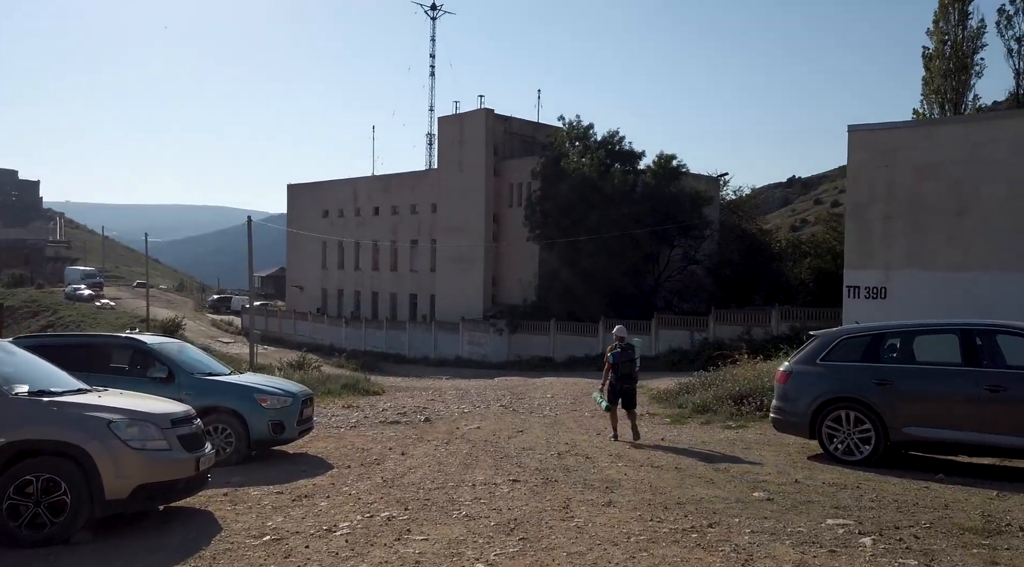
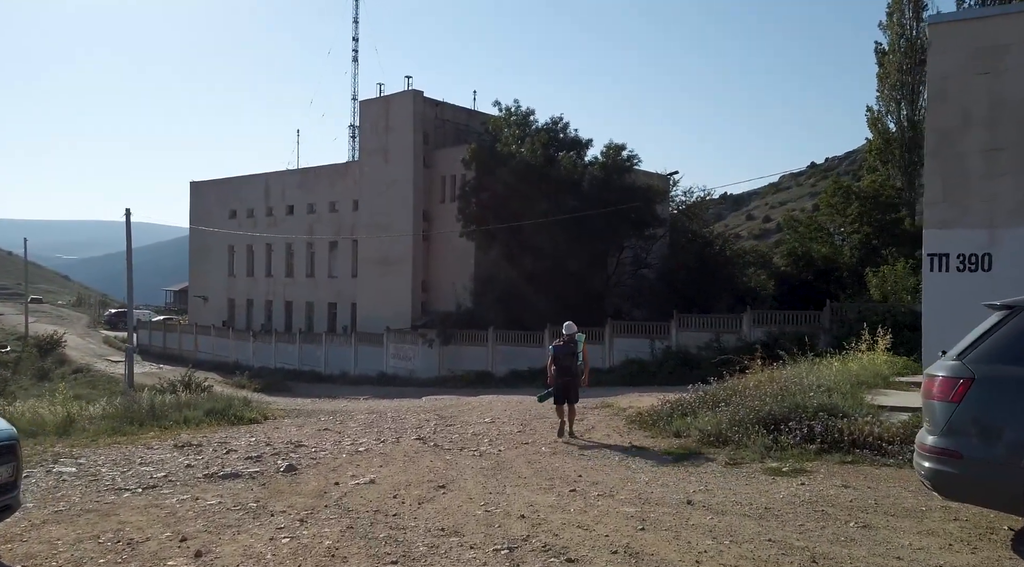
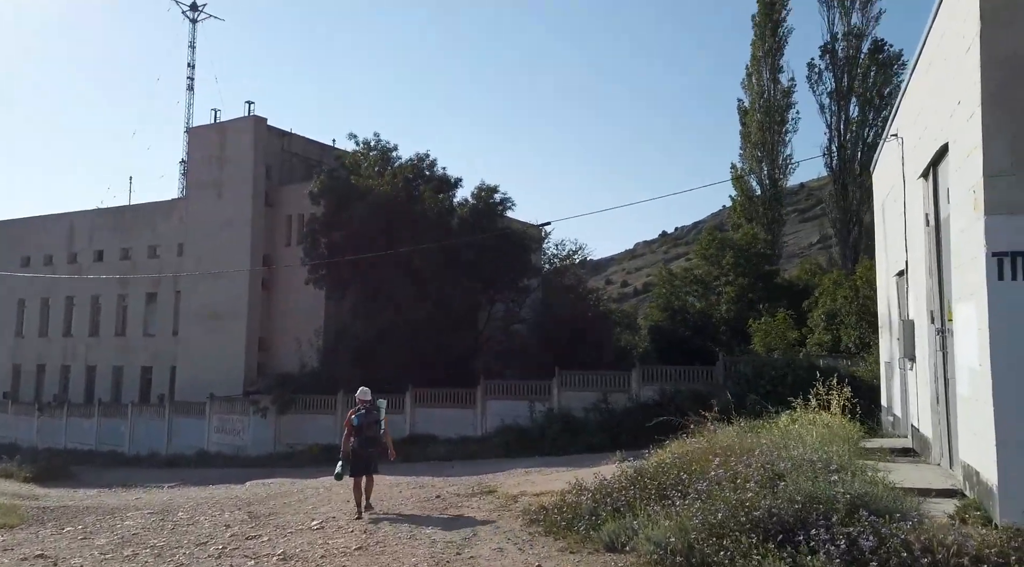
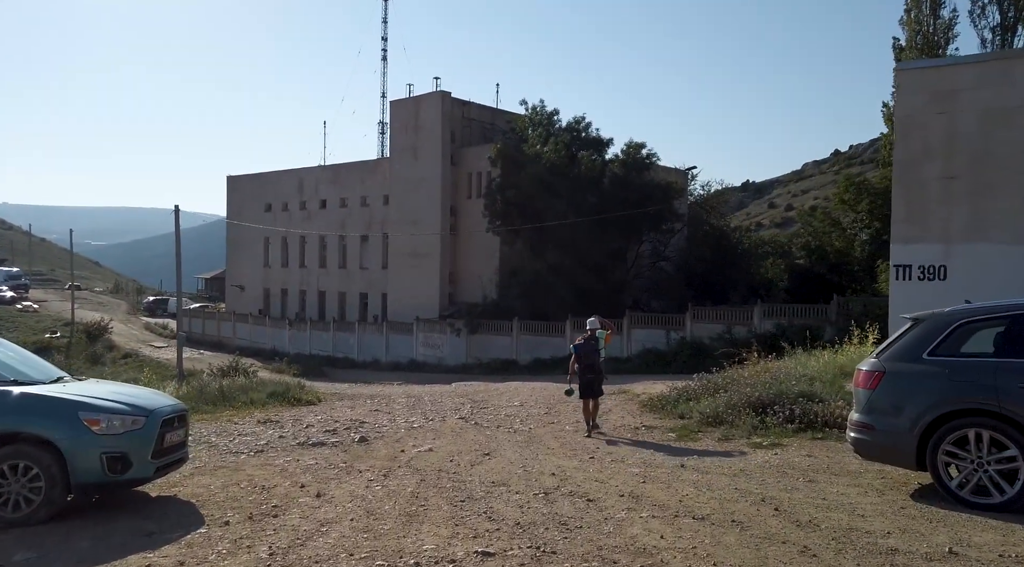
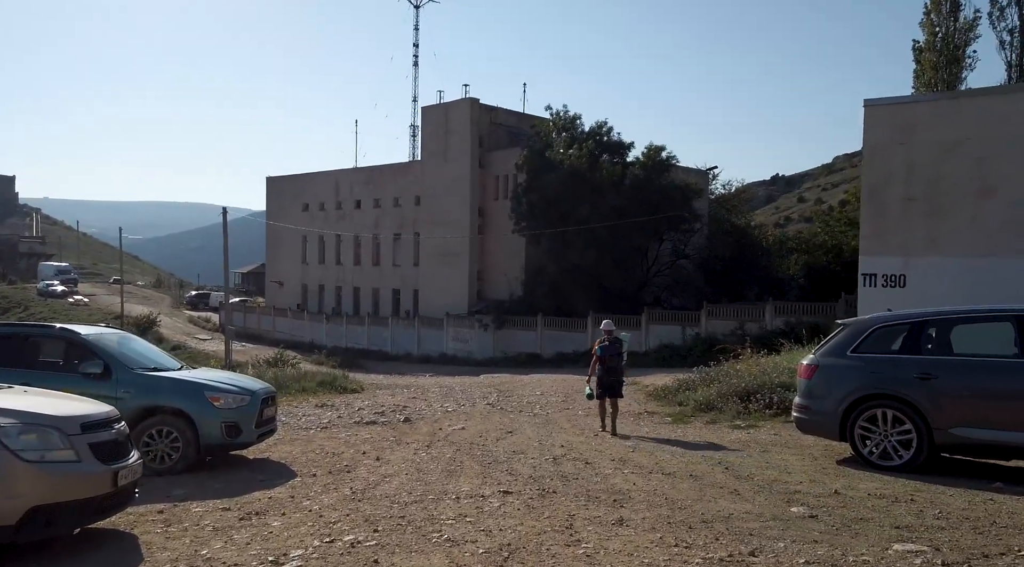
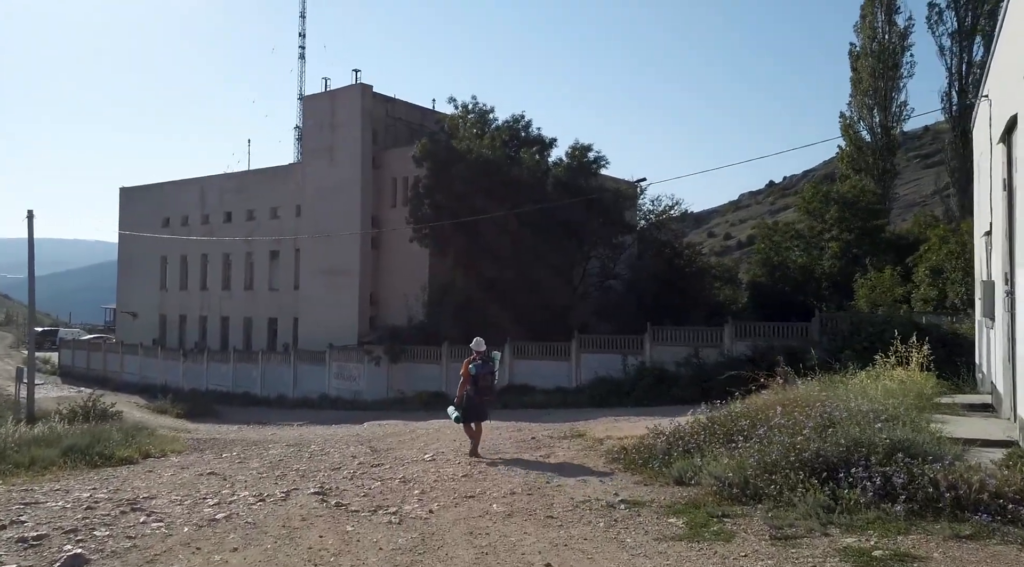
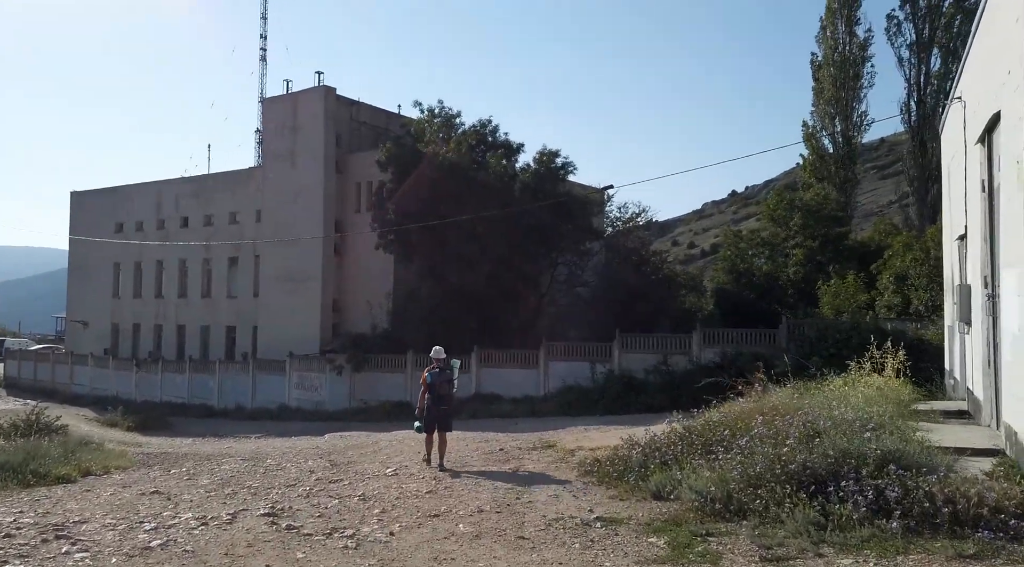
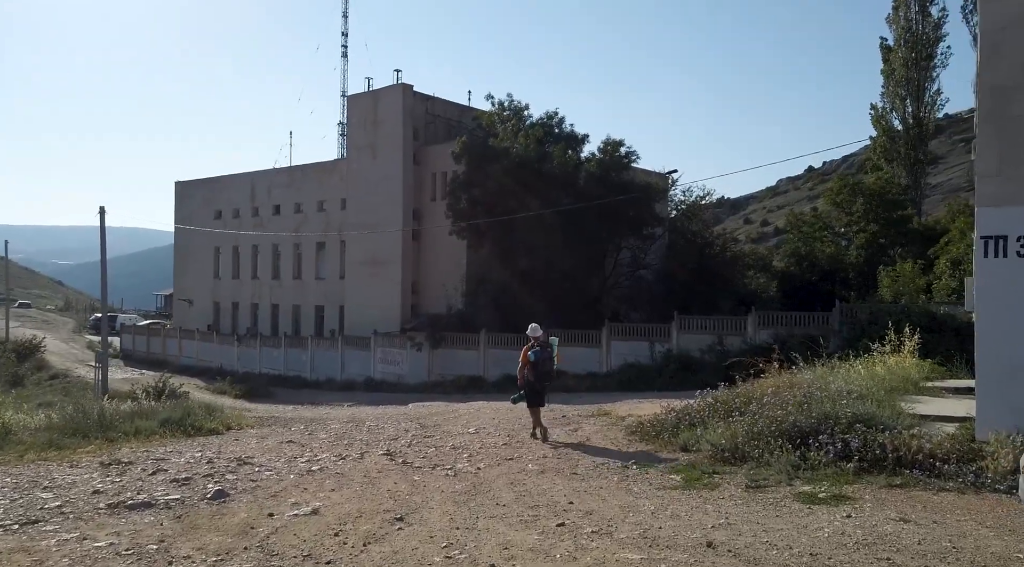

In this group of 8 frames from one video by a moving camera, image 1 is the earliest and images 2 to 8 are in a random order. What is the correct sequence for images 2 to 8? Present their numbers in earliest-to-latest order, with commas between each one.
5, 4, 2, 8, 6, 7, 3
